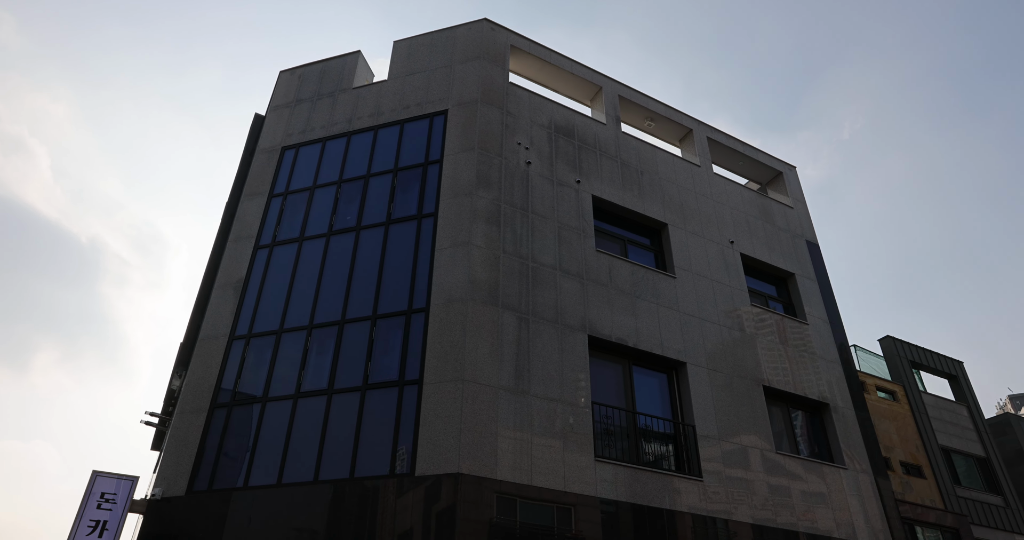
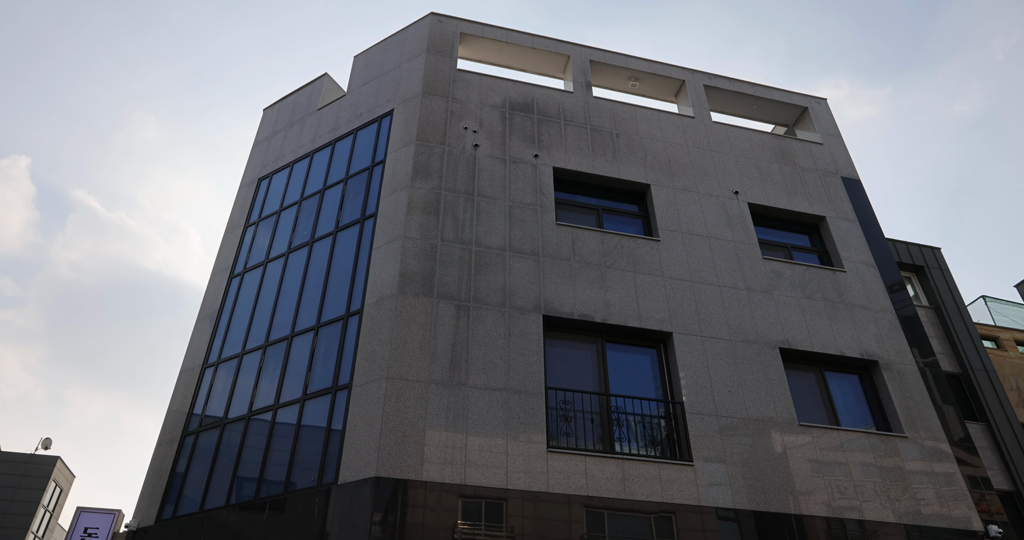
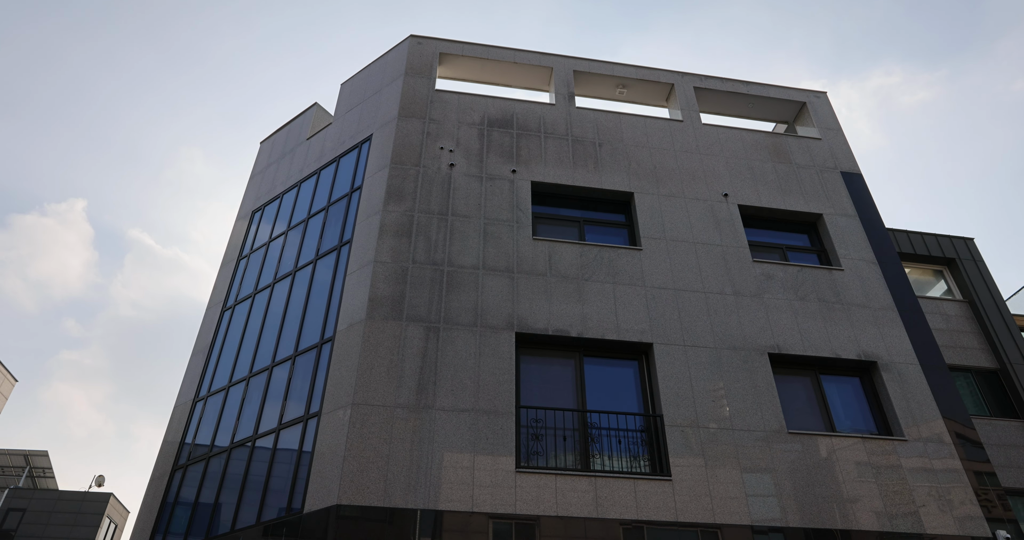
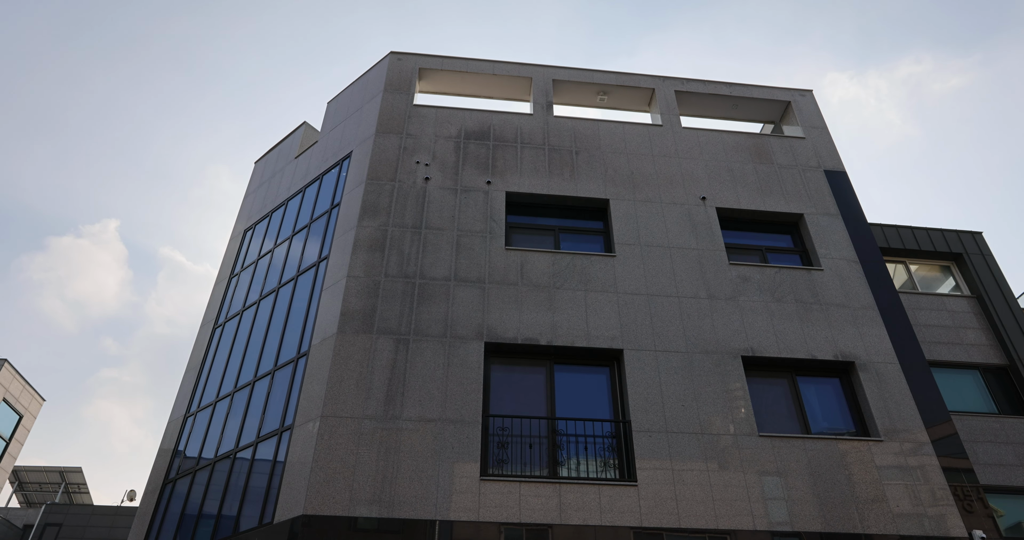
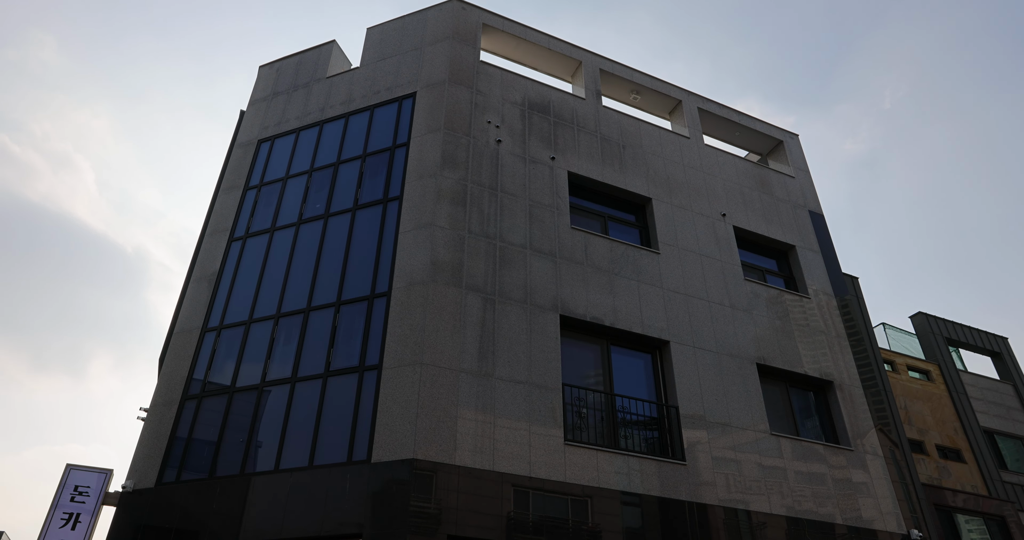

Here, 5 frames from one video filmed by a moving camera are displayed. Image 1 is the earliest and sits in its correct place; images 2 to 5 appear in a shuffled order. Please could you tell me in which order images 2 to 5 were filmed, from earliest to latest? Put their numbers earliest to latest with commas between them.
5, 2, 3, 4
